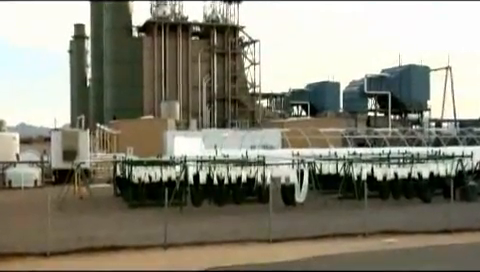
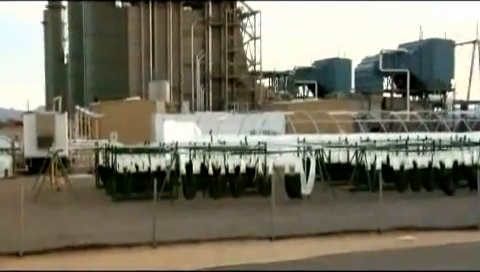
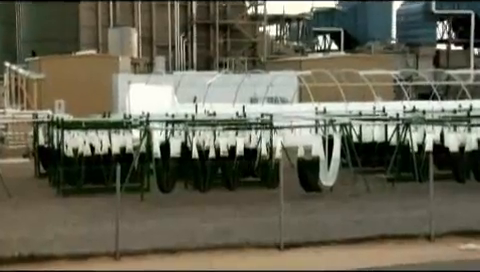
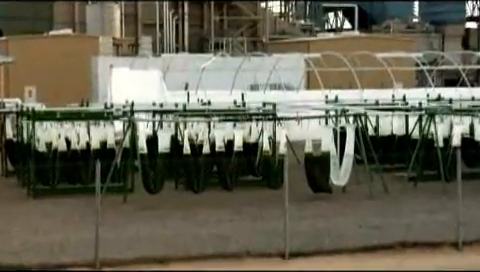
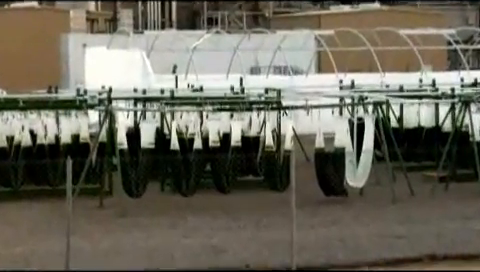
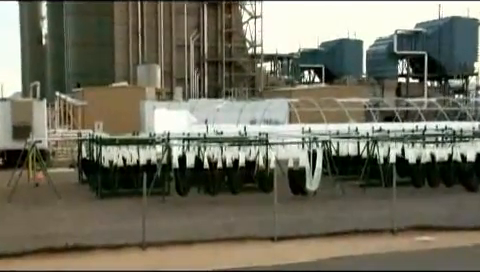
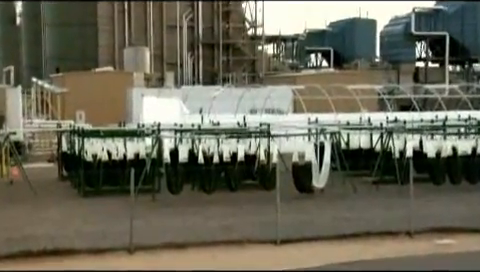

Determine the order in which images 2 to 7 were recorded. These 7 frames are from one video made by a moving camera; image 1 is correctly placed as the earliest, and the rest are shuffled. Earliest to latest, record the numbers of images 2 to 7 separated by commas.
2, 6, 7, 3, 4, 5
